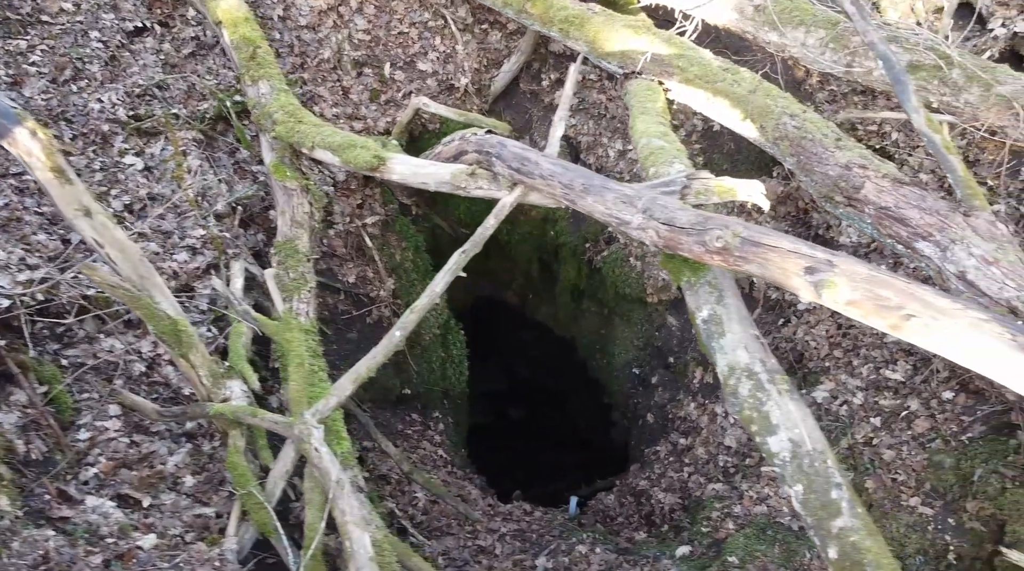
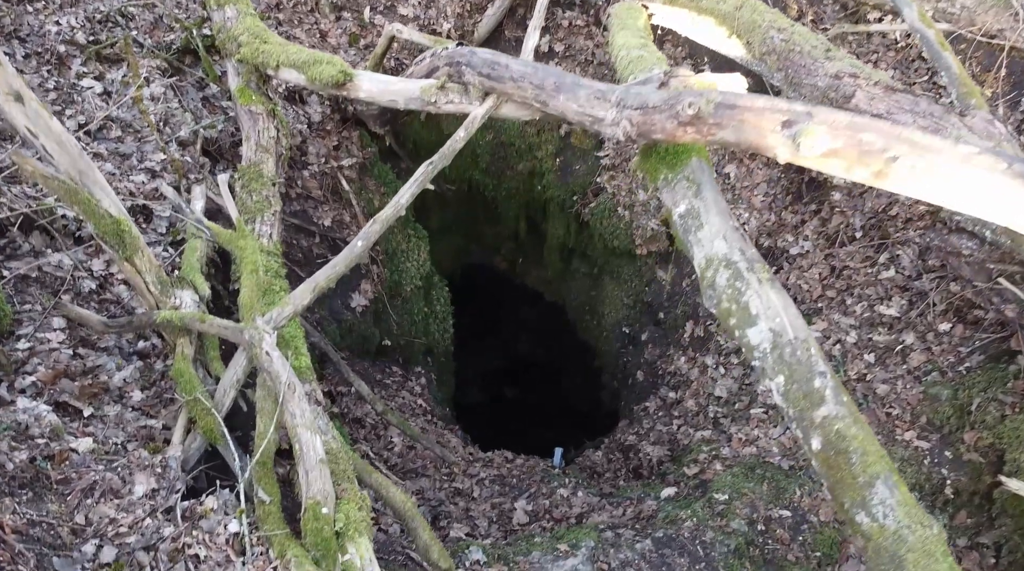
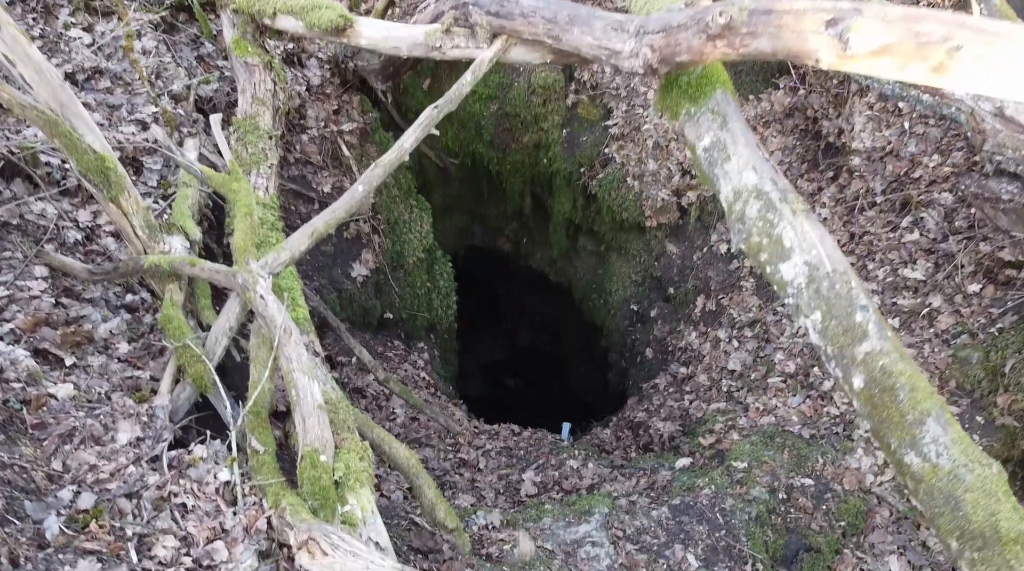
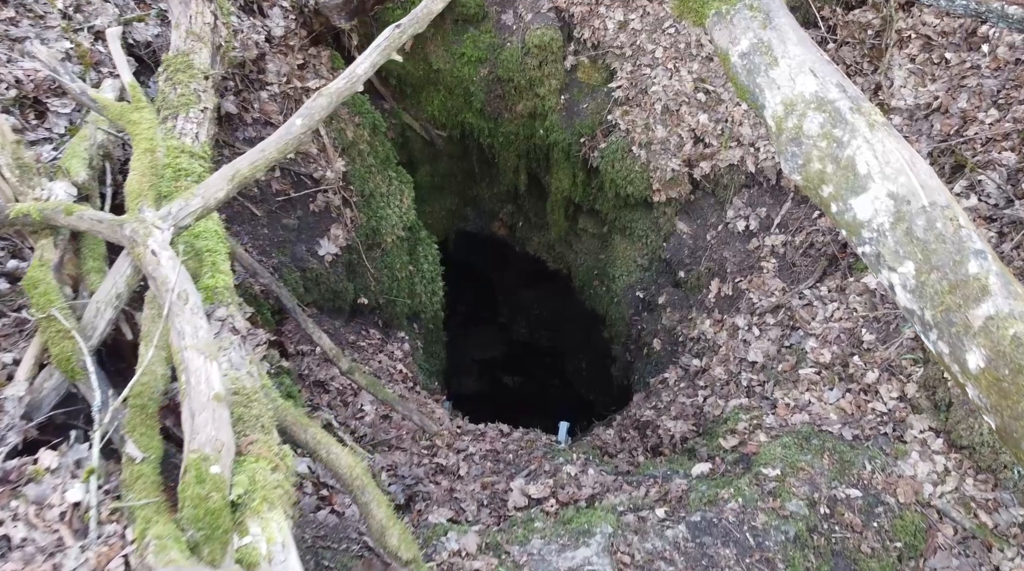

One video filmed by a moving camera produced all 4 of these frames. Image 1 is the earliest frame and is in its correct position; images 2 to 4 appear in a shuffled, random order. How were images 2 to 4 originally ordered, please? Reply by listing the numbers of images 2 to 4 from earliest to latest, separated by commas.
2, 3, 4
